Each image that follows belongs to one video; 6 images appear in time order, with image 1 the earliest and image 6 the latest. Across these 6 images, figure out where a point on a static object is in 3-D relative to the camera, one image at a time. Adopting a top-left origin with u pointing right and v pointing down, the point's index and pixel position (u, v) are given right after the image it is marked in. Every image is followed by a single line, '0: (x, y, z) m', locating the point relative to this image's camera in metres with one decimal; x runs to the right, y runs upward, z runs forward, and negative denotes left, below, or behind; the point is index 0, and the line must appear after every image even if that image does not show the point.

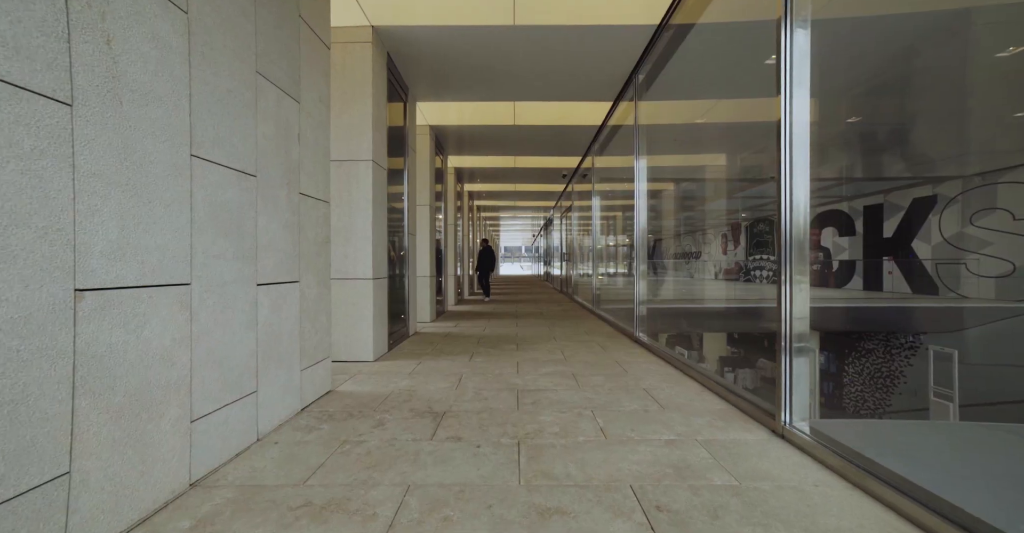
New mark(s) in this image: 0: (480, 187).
0: (-1.1, +2.7, +16.0) m
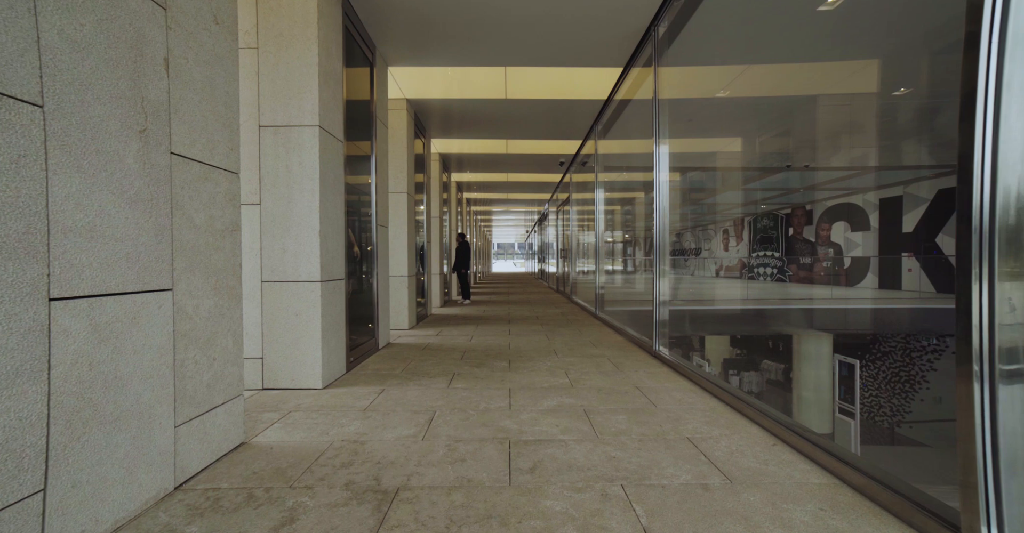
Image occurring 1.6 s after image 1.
0: (-1.3, +2.8, +14.7) m
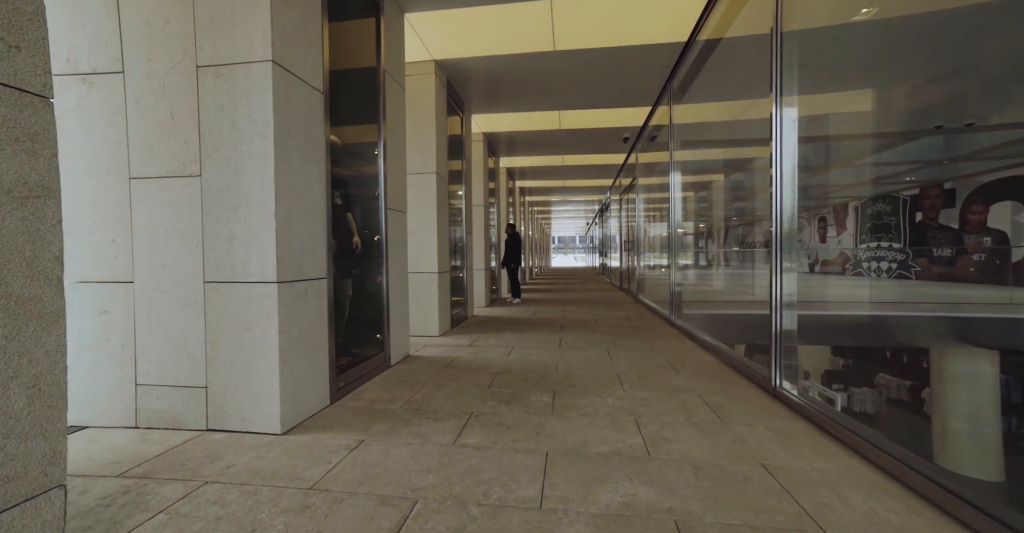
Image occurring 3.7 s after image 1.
0: (+0.2, +2.9, +13.1) m
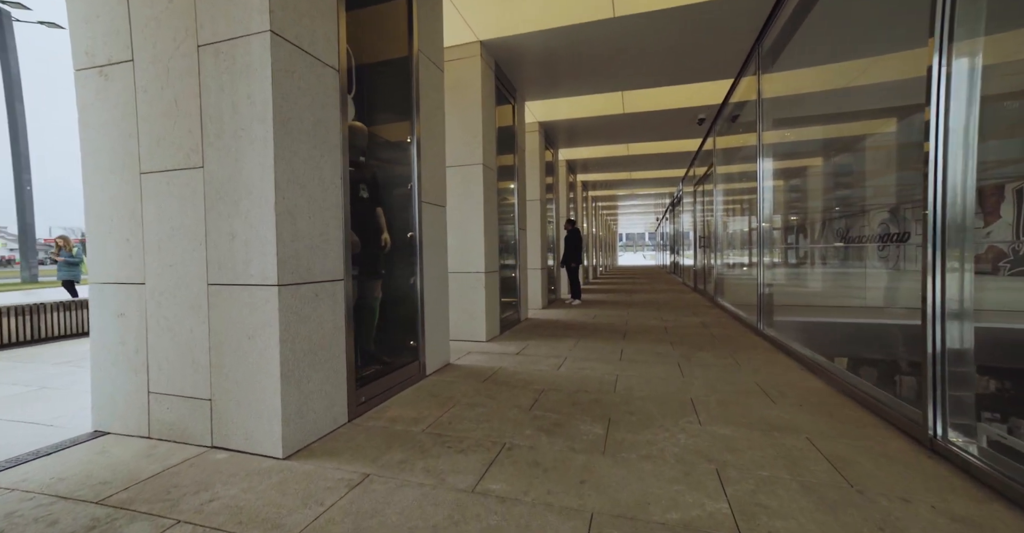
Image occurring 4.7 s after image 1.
0: (+1.9, +3.0, +12.3) m
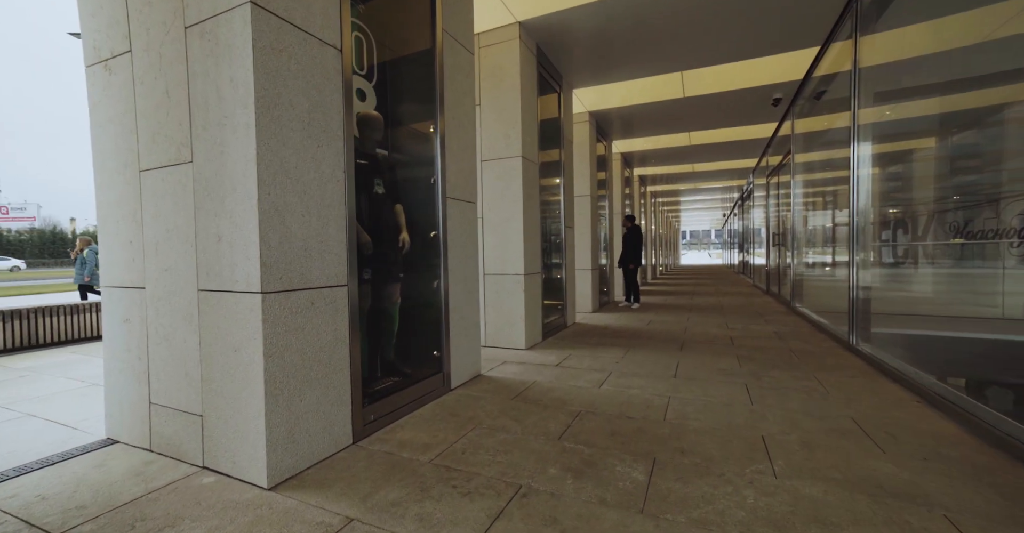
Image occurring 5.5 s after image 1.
0: (+3.1, +3.0, +11.4) m
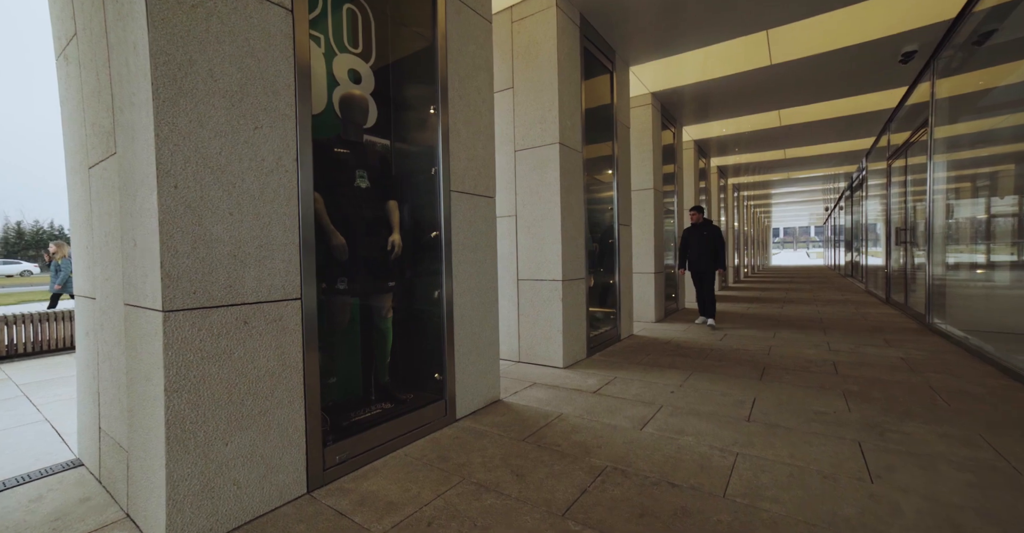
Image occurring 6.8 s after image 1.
0: (+4.5, +2.9, +10.0) m
